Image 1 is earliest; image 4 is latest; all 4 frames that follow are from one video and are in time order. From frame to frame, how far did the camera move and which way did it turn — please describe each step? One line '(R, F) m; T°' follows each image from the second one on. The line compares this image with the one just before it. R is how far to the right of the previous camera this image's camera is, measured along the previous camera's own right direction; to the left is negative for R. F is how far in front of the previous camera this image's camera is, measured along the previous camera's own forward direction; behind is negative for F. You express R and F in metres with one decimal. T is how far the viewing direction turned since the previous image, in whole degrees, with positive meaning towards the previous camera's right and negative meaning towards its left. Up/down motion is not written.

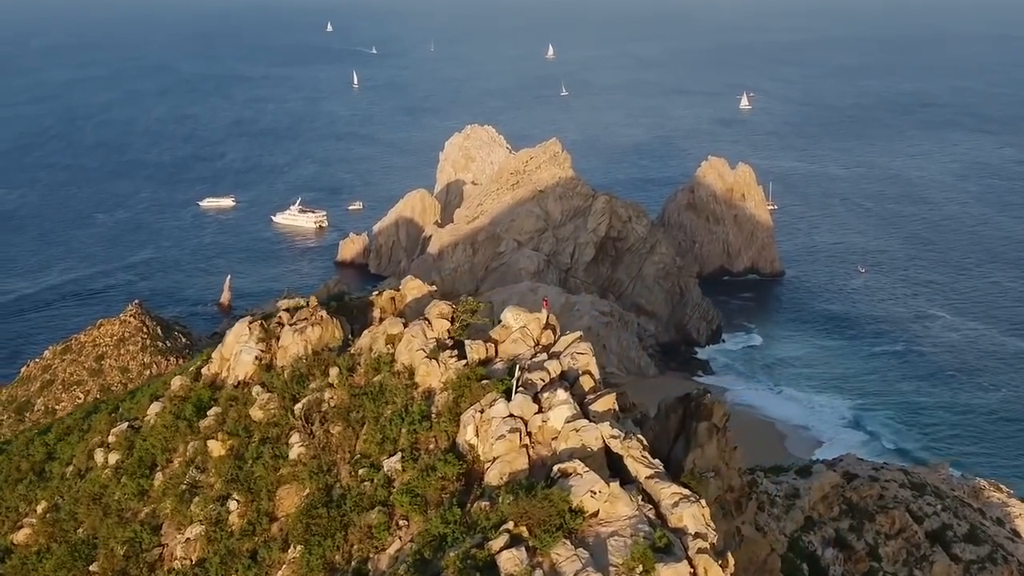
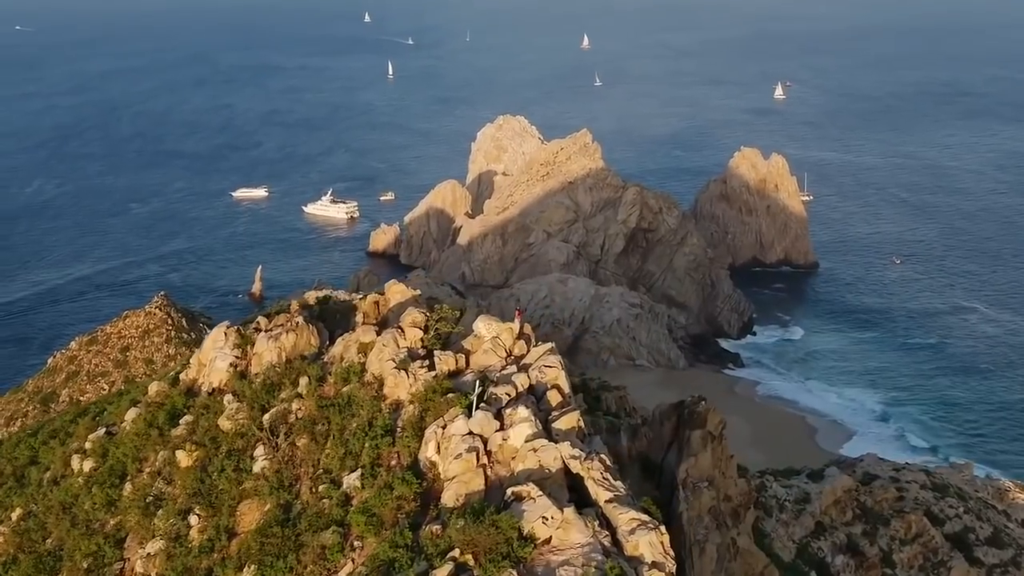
(+1.1, +0.6) m; -2°
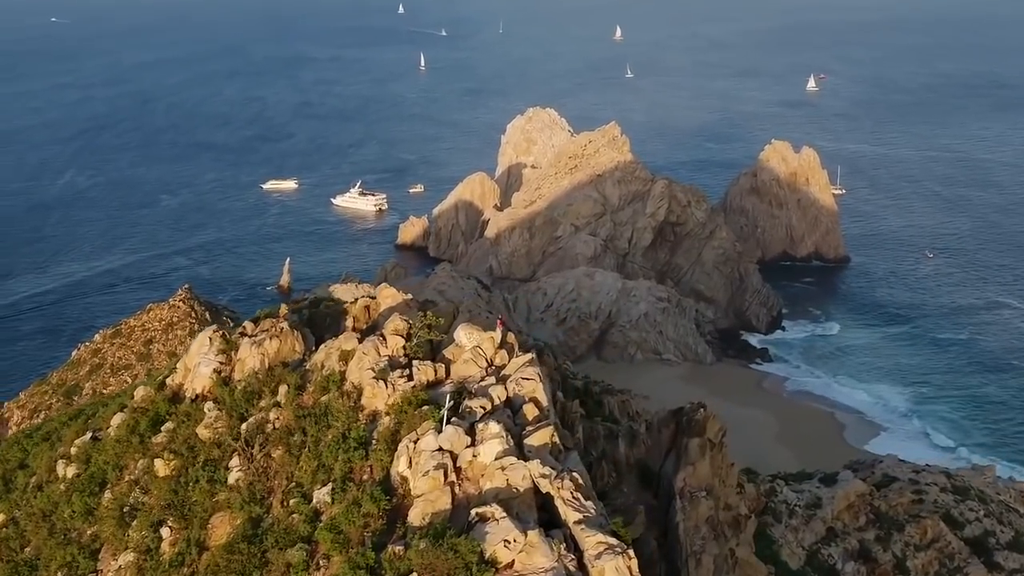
(+0.8, +0.5) m; -2°
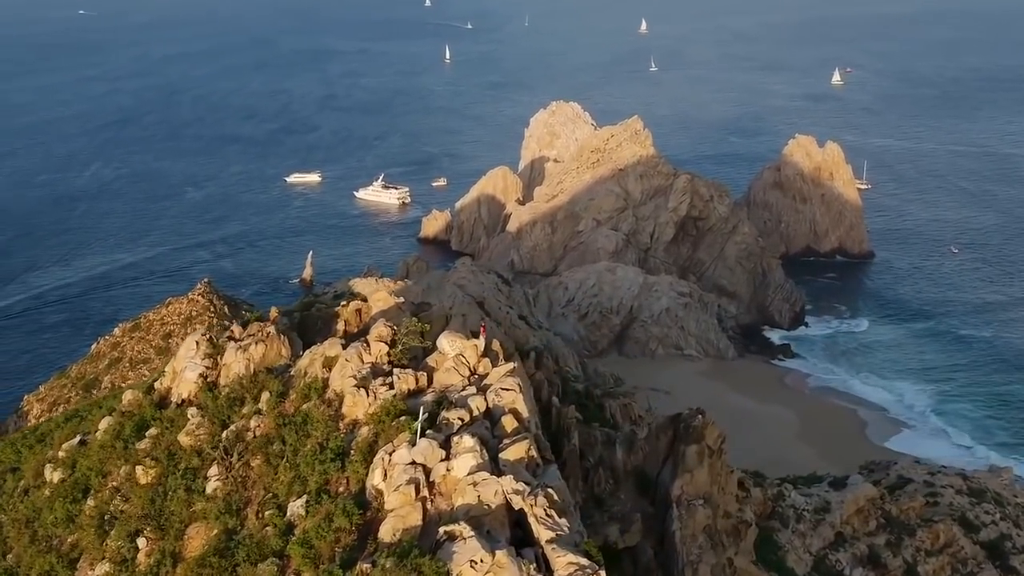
(+0.7, +0.4) m; -1°
